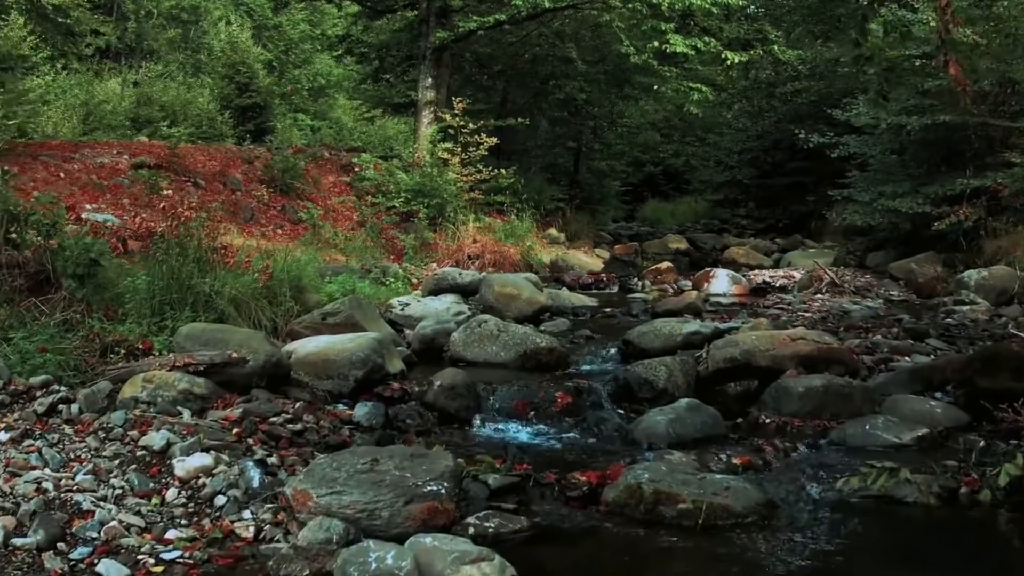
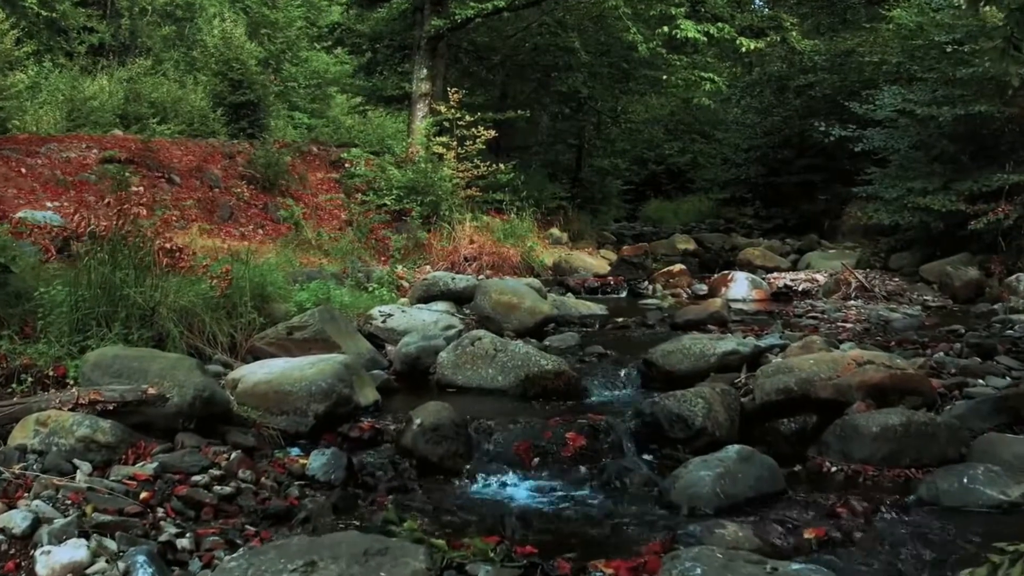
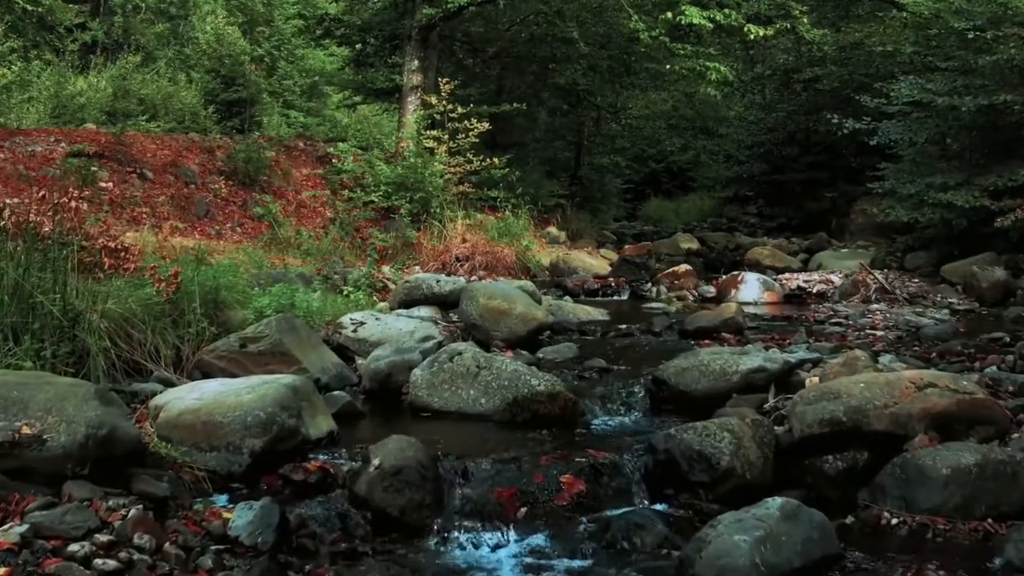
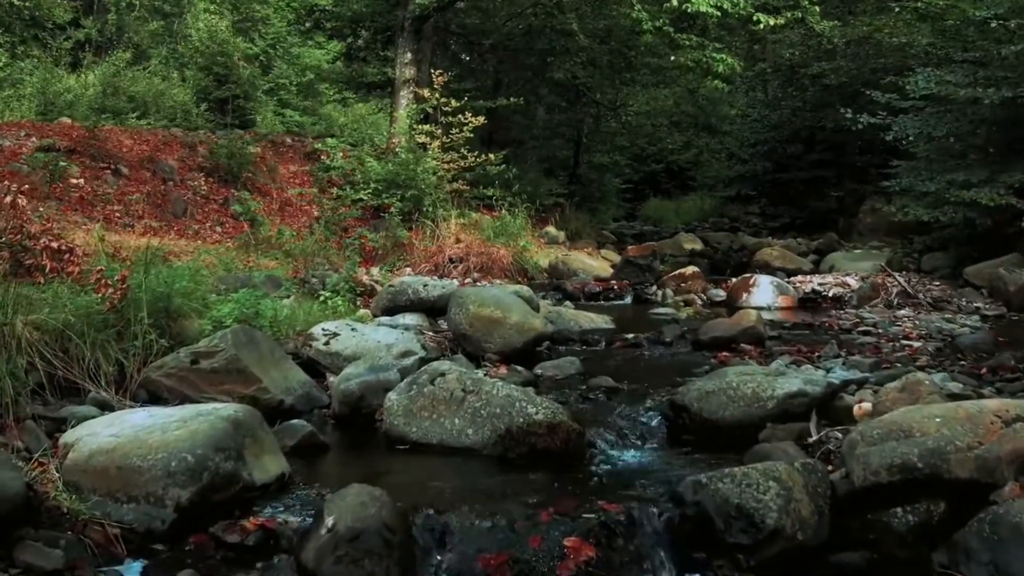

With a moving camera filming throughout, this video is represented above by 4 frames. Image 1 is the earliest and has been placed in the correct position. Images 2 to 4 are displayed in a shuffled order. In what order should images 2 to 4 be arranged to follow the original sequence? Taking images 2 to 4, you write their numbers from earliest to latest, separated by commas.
2, 3, 4
